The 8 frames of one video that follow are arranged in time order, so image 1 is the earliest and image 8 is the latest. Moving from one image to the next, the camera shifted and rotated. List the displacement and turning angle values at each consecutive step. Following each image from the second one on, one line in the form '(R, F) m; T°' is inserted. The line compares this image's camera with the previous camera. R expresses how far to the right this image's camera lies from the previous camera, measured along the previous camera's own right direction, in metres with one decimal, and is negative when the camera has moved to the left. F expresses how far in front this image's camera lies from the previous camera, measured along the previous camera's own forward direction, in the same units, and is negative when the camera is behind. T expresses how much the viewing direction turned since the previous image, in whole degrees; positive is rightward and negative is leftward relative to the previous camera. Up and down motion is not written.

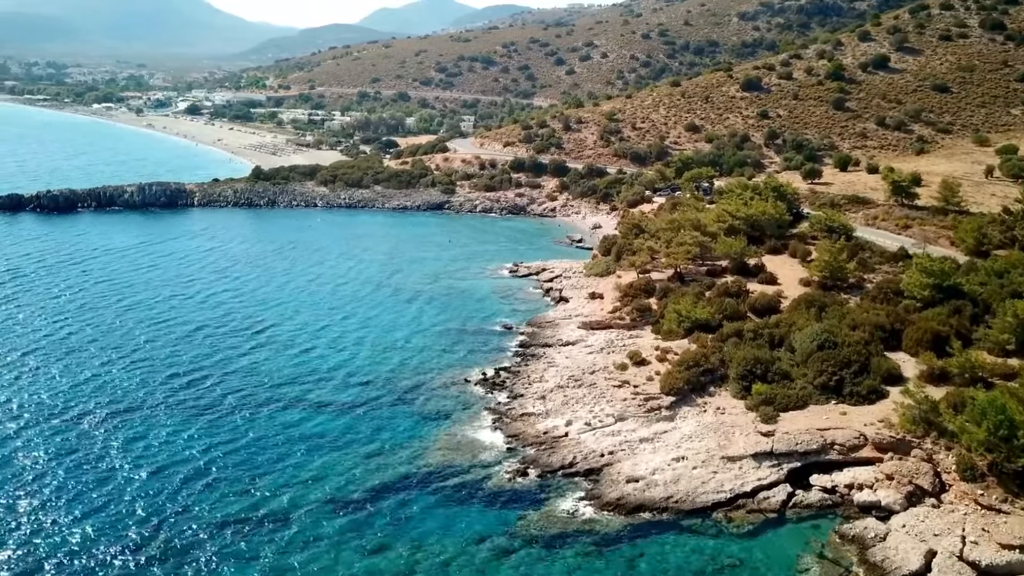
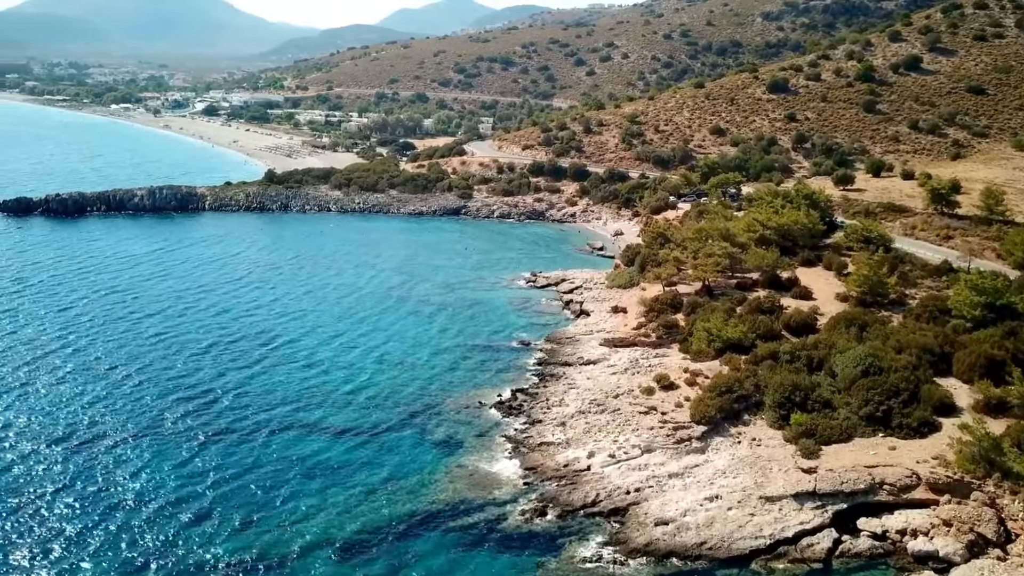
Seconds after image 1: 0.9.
(-0.1, +2.3) m; -1°
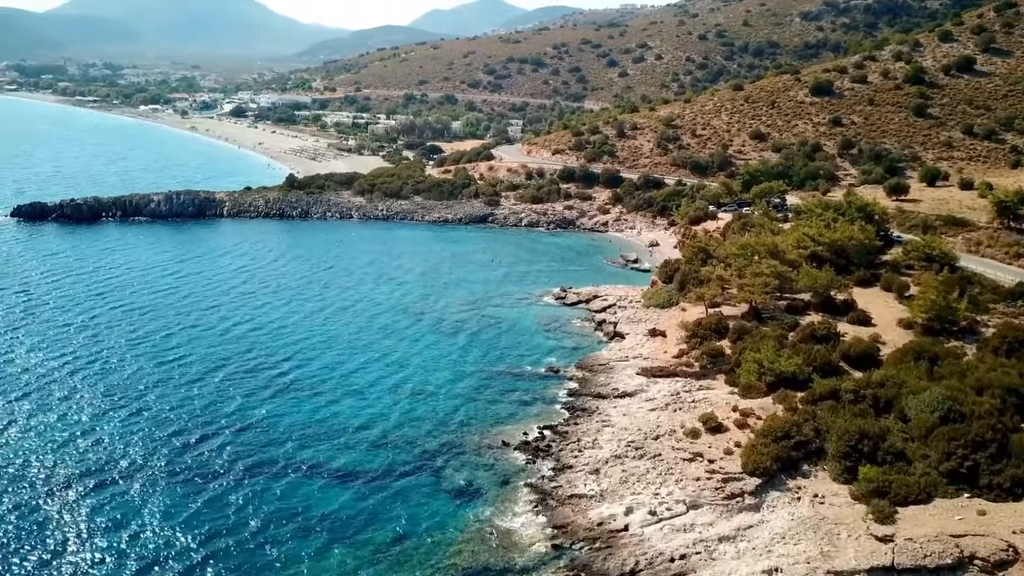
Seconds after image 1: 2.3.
(-0.1, +3.4) m; -2°
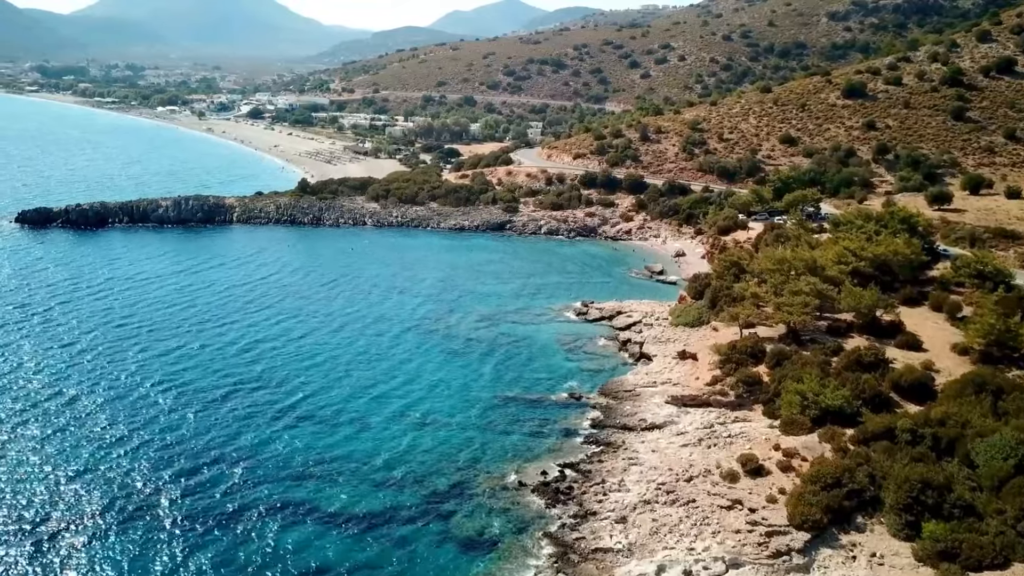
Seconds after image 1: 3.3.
(0.0, +2.8) m; -1°
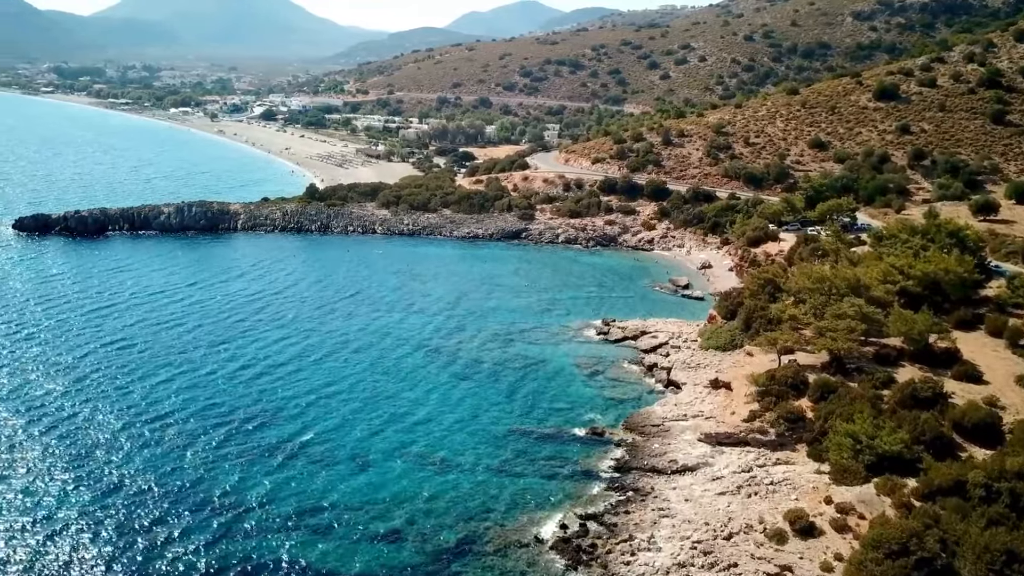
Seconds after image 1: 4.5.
(-0.1, +3.1) m; -1°
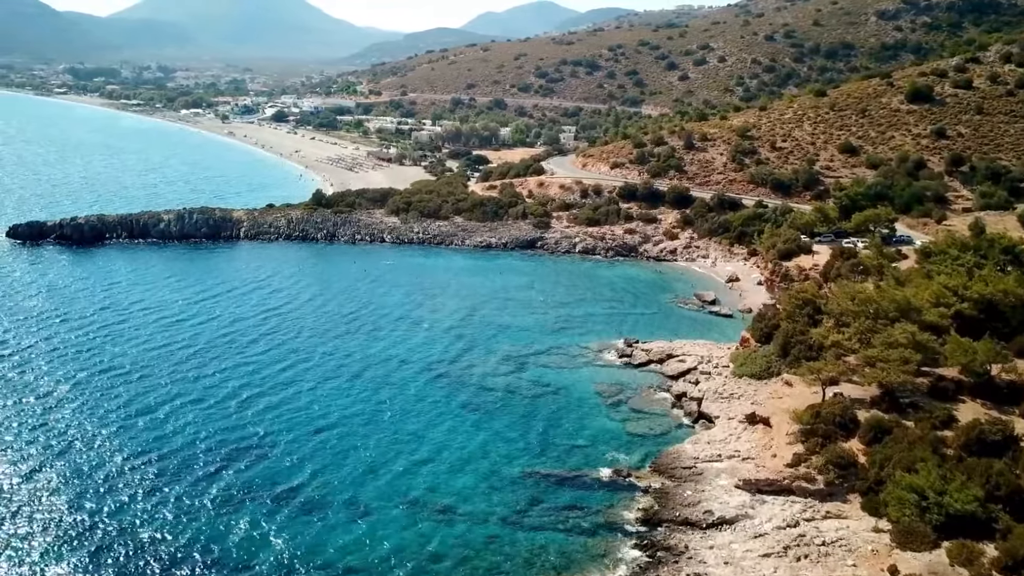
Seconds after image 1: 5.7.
(-0.1, +3.2) m; -1°
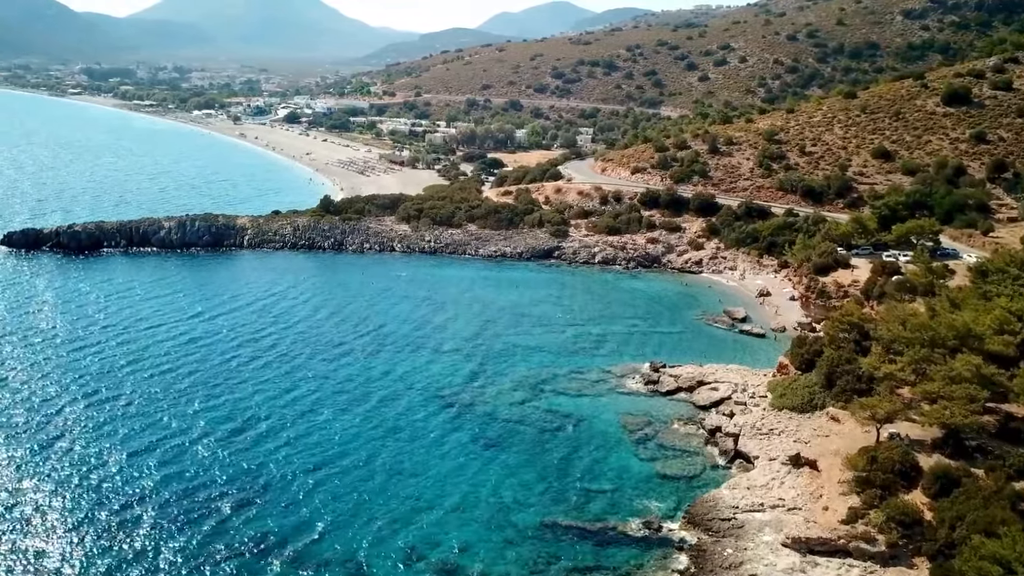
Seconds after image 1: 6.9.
(-0.1, +3.1) m; -1°
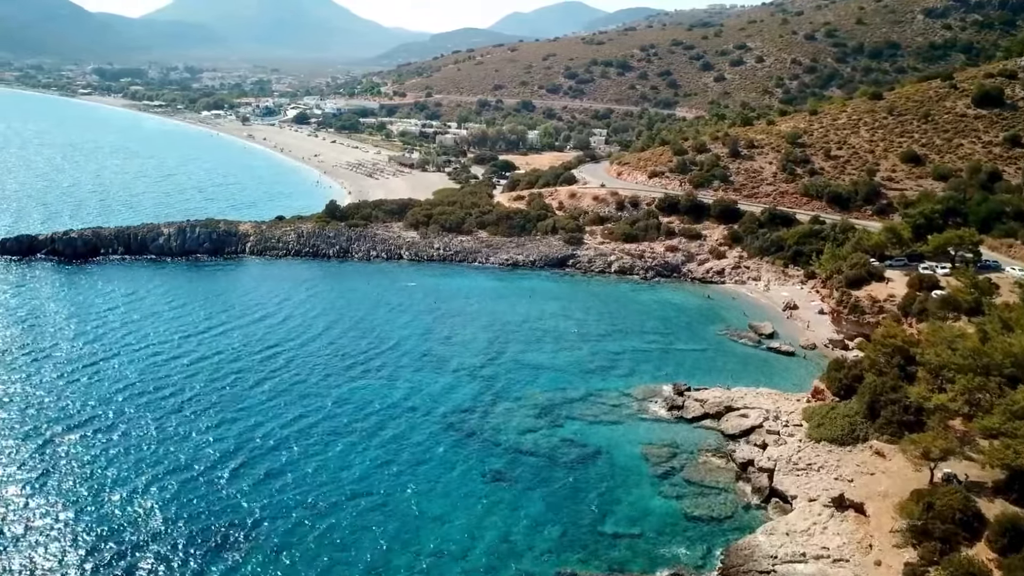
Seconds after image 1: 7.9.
(-0.1, +2.6) m; -1°
